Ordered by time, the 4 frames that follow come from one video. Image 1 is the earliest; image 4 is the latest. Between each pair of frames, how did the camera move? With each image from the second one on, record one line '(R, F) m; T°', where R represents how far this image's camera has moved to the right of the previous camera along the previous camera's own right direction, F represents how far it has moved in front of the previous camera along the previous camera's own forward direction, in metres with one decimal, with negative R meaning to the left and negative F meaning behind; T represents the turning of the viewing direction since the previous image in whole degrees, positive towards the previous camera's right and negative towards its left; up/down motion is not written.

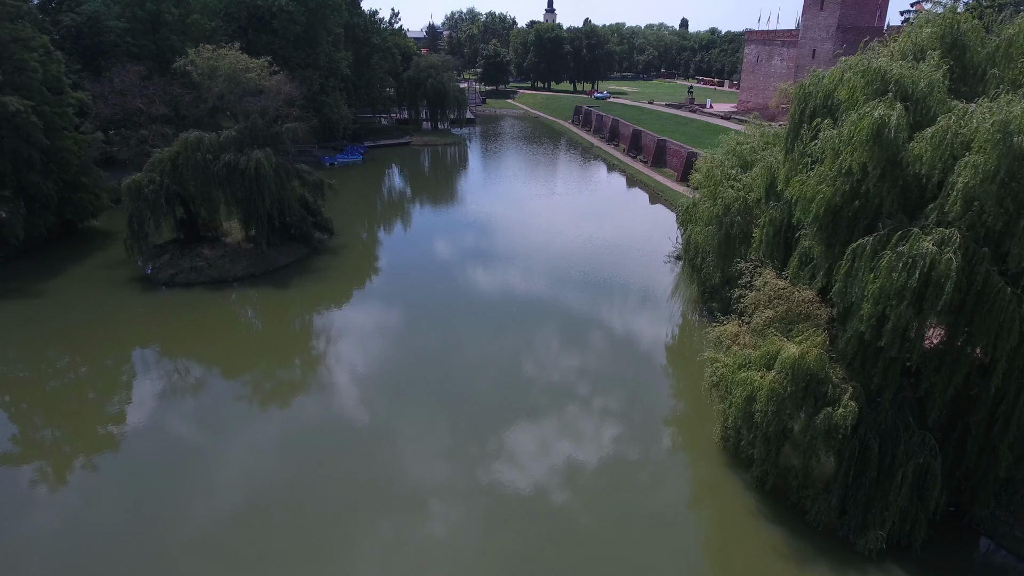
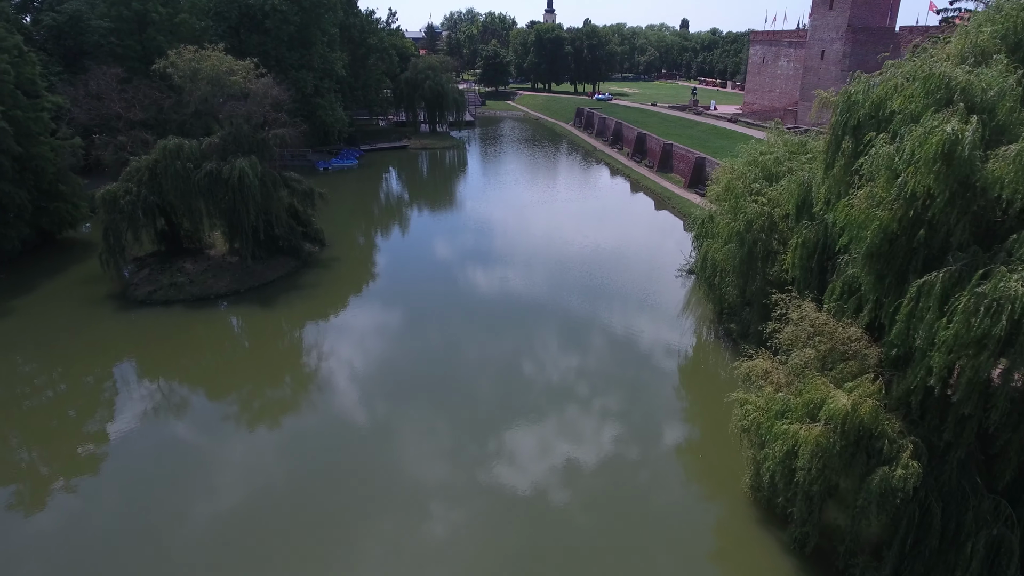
(-0.1, +1.2) m; 0°
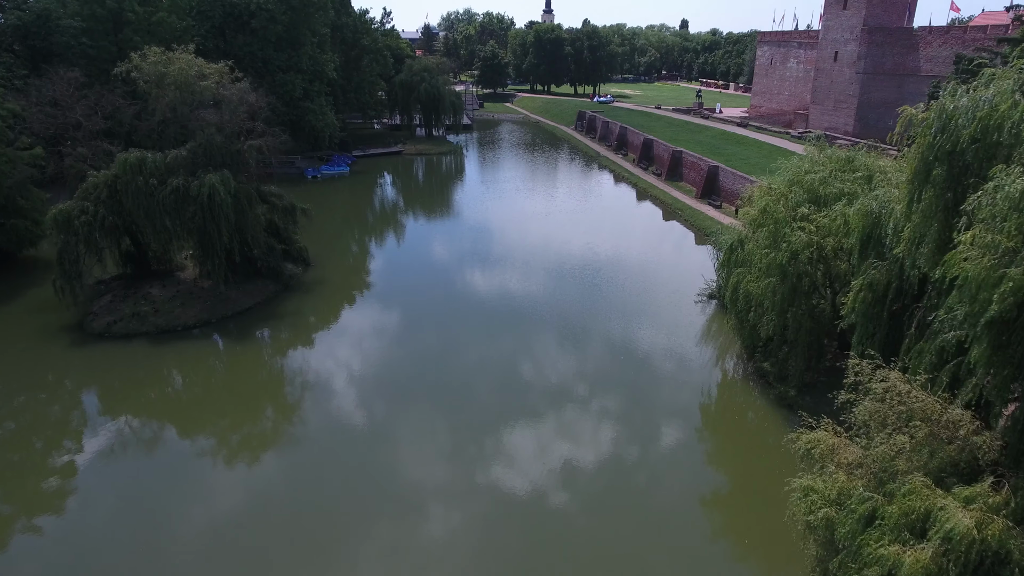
(-0.1, +1.8) m; 0°
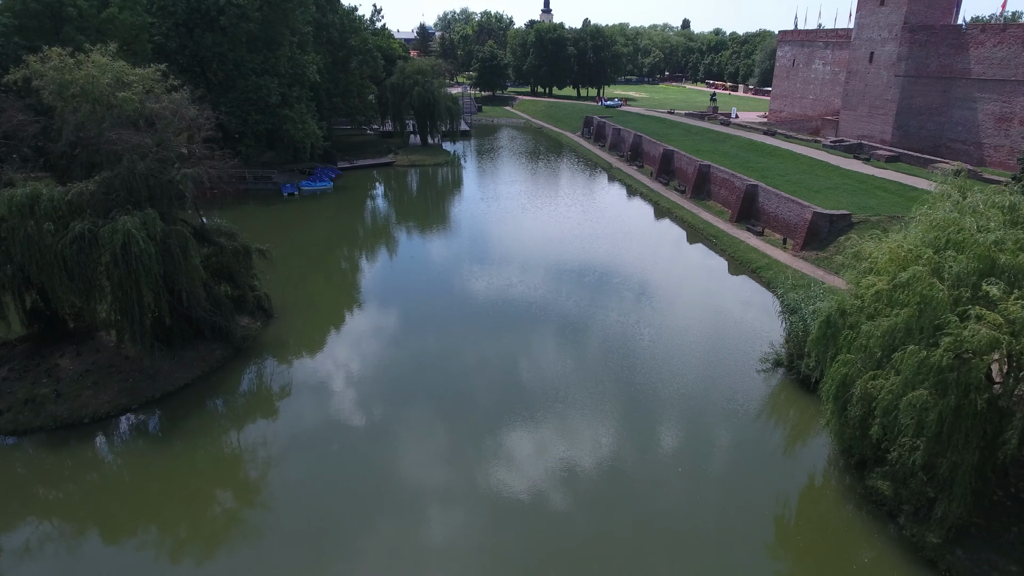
(-0.3, +3.7) m; 0°
